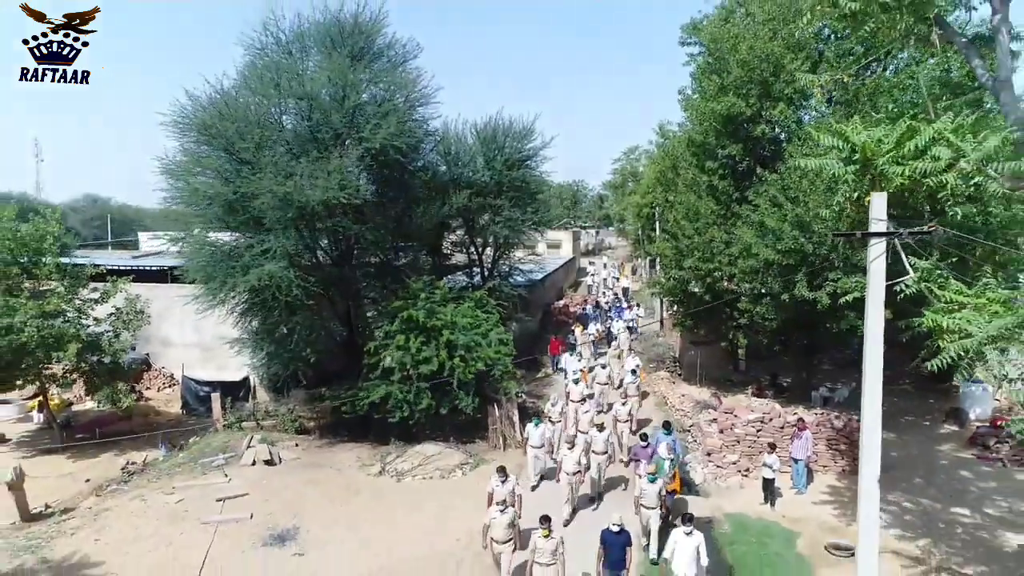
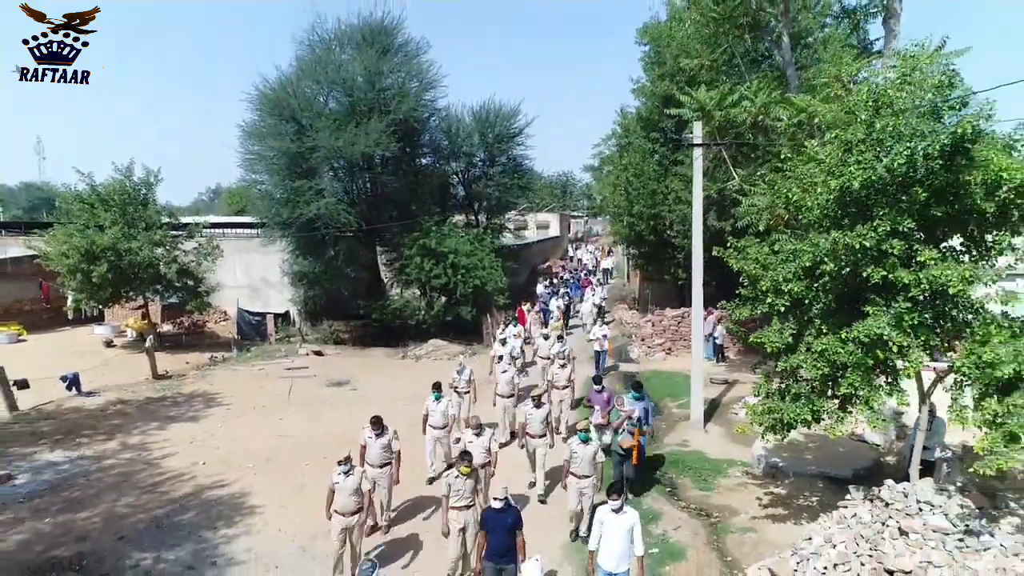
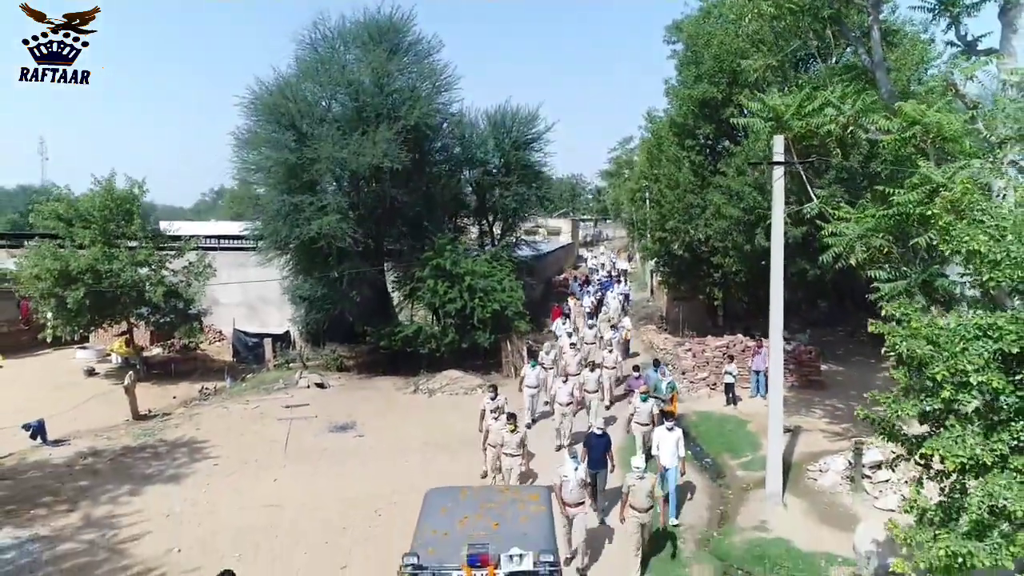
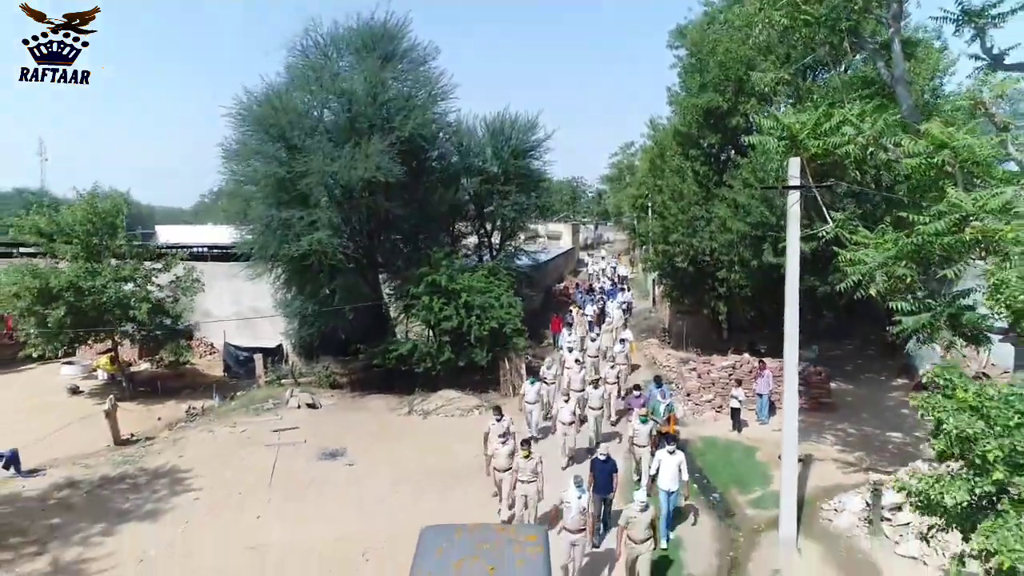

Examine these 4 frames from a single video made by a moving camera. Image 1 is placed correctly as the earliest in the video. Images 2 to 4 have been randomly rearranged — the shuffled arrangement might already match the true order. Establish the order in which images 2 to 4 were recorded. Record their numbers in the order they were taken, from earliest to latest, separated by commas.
4, 3, 2
